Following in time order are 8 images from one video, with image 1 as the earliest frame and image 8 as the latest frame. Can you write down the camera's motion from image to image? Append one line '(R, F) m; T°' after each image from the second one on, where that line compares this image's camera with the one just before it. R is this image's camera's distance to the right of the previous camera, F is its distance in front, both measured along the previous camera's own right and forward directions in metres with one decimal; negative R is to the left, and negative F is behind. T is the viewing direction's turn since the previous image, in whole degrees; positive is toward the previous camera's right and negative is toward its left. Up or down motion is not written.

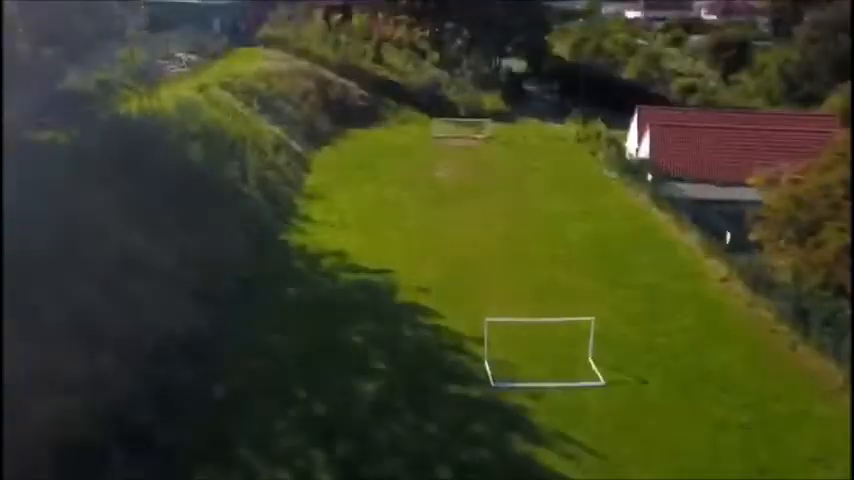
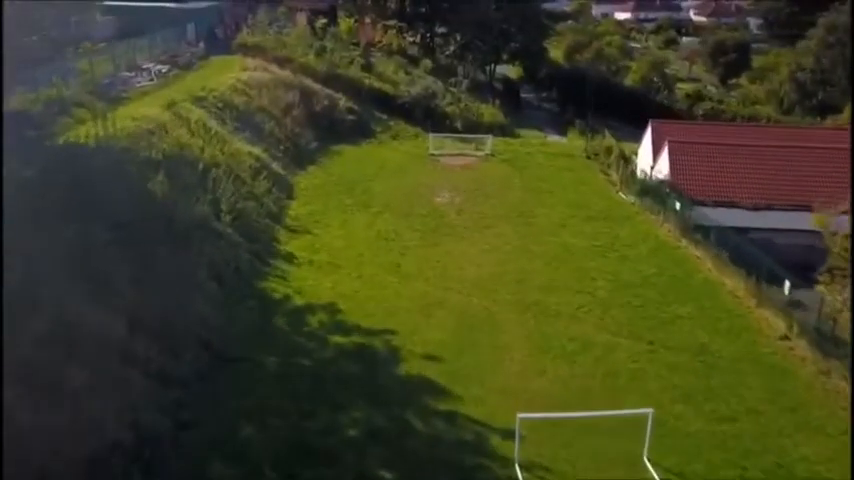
(-0.4, +2.4) m; +1°
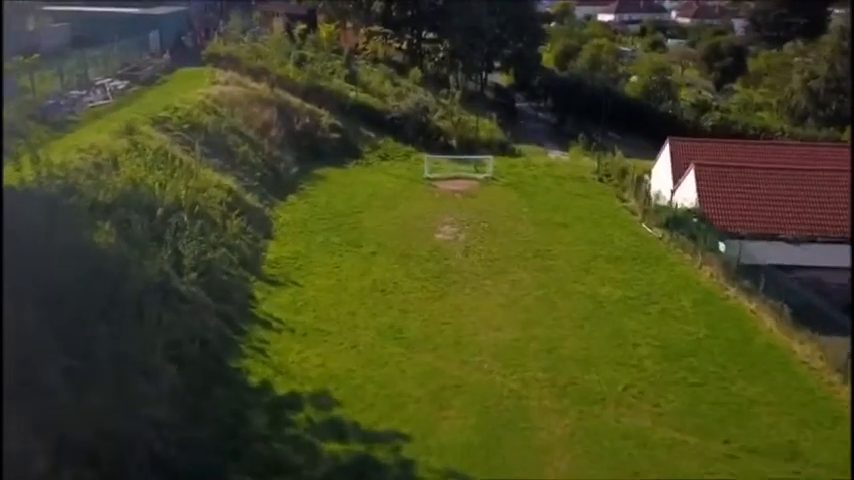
(-0.5, +2.7) m; +2°
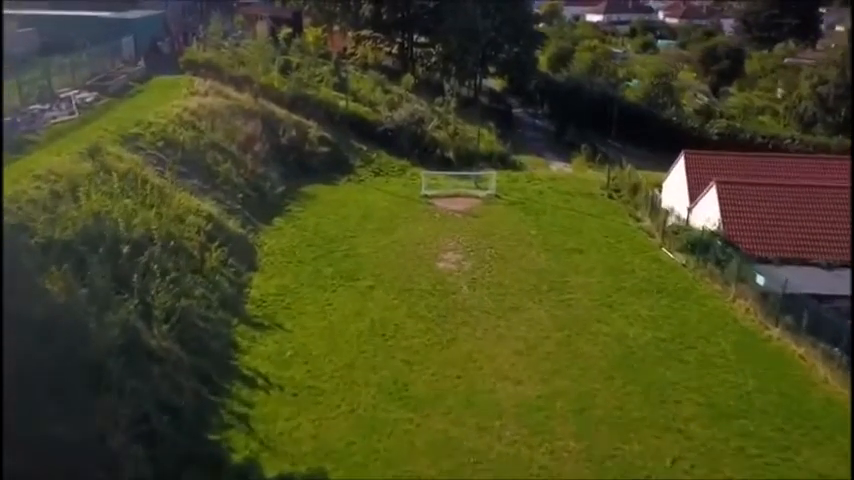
(-0.4, +1.7) m; +1°
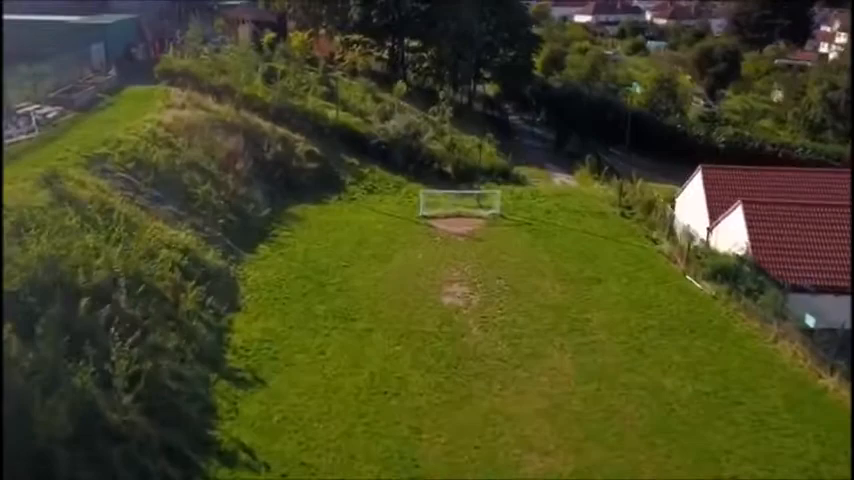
(-0.4, +1.7) m; +1°
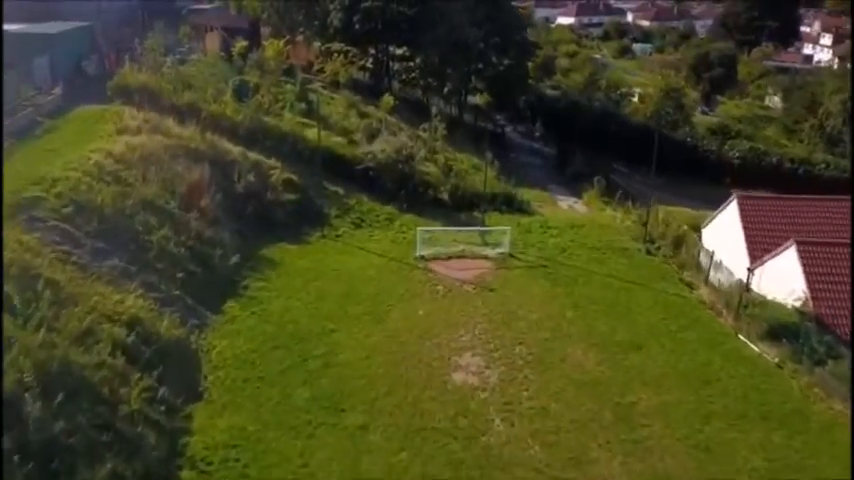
(-0.5, +2.7) m; +2°
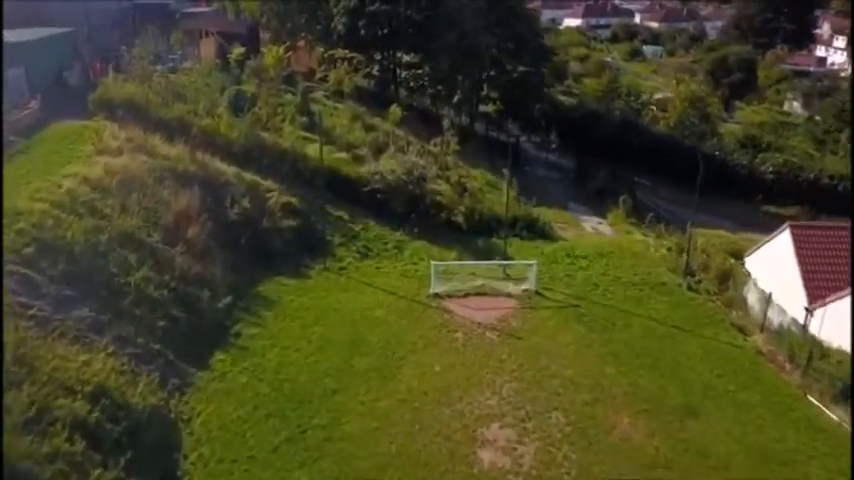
(-0.3, +1.9) m; 0°
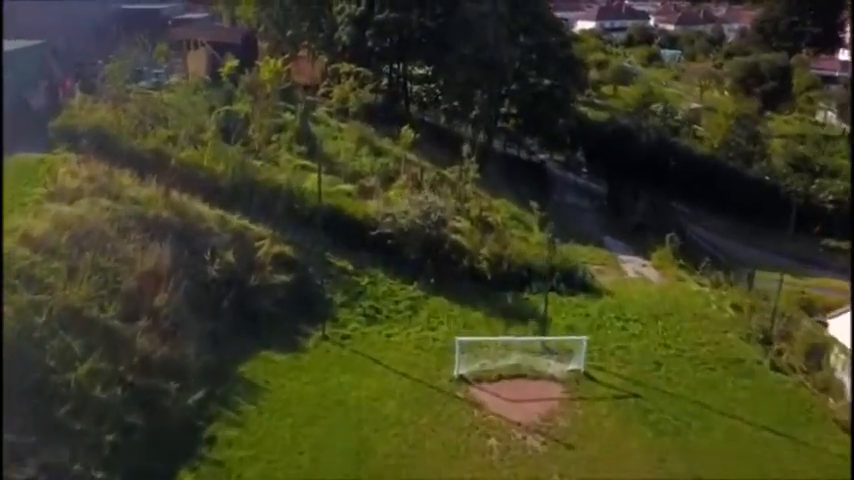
(-0.3, +2.9) m; -1°
